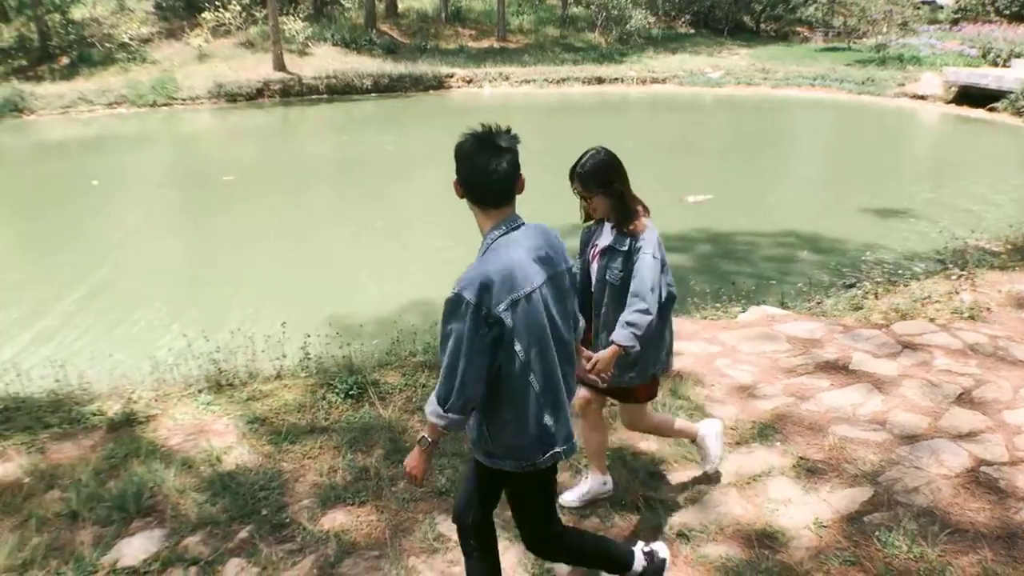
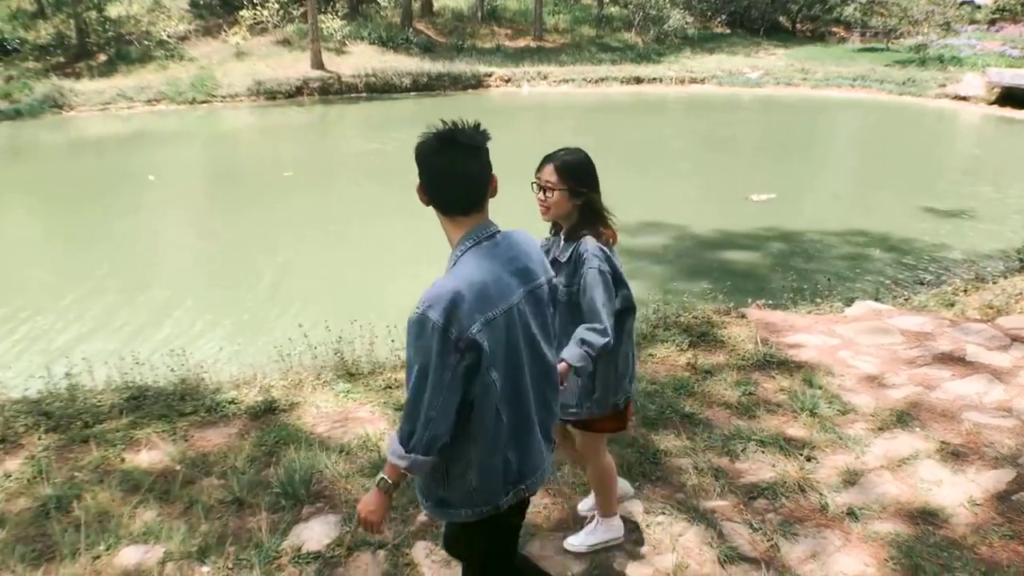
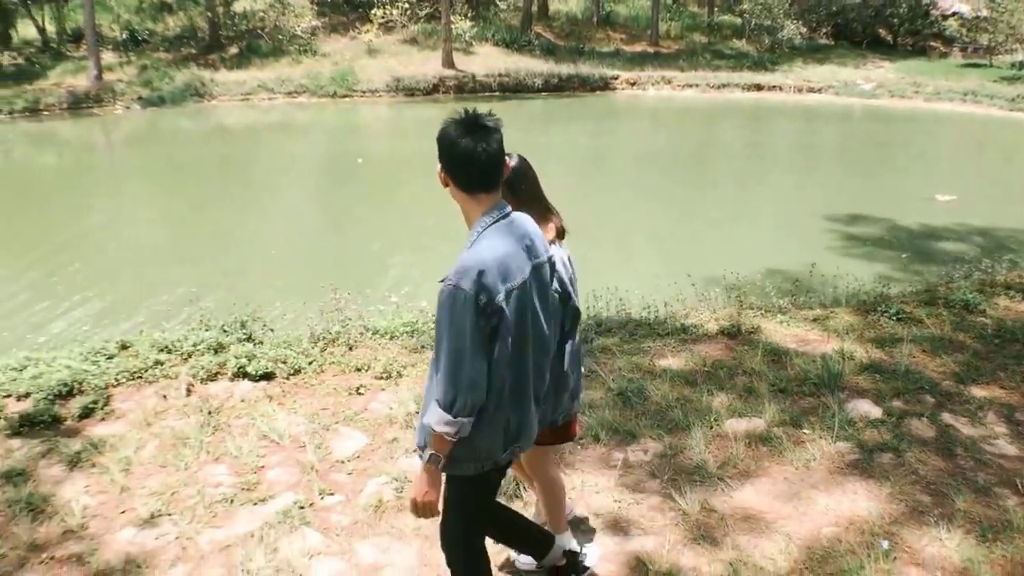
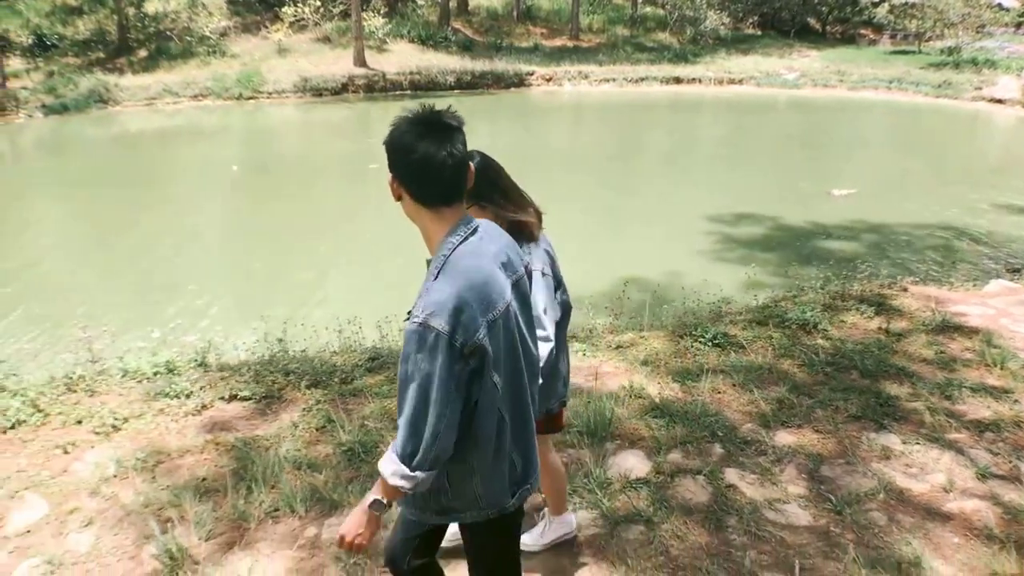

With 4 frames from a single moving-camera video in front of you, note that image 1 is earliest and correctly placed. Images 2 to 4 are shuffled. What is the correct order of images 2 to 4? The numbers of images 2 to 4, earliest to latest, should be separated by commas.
2, 4, 3
